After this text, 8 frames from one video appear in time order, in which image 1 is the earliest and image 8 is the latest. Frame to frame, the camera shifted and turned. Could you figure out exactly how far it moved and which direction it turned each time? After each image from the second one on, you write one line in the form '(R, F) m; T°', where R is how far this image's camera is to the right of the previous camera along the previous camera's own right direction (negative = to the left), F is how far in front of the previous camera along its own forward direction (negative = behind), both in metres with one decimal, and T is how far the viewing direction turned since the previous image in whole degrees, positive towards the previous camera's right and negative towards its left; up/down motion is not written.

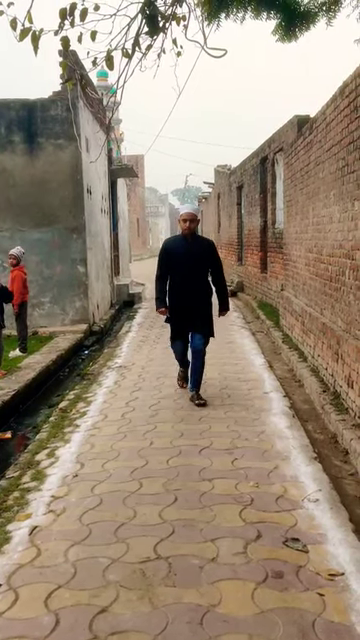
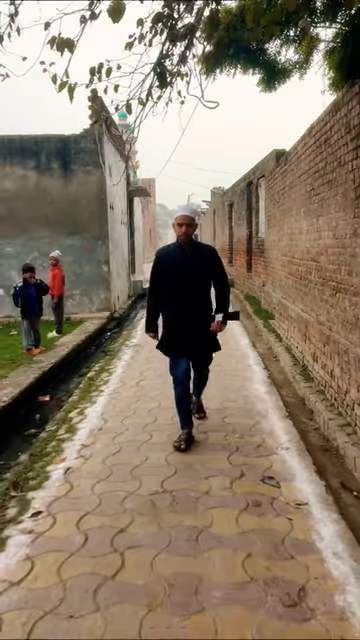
(+0.2, -0.8) m; -3°
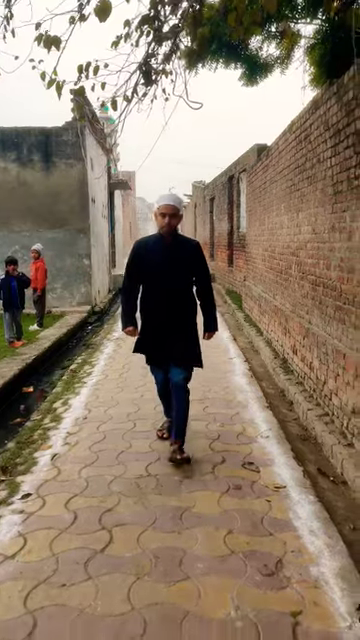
(0.0, -0.2) m; +1°
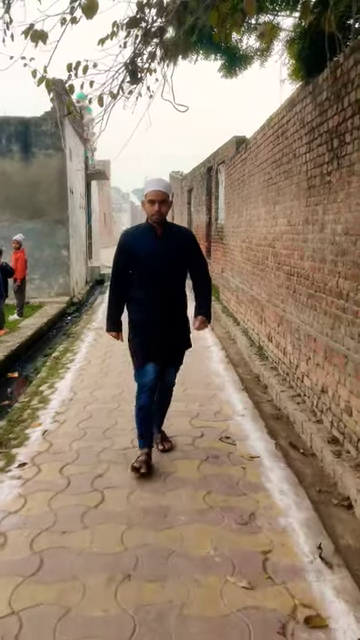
(0.0, -0.3) m; +2°
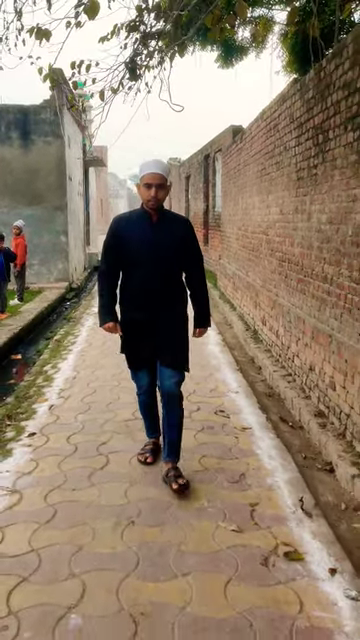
(0.0, -0.3) m; 0°
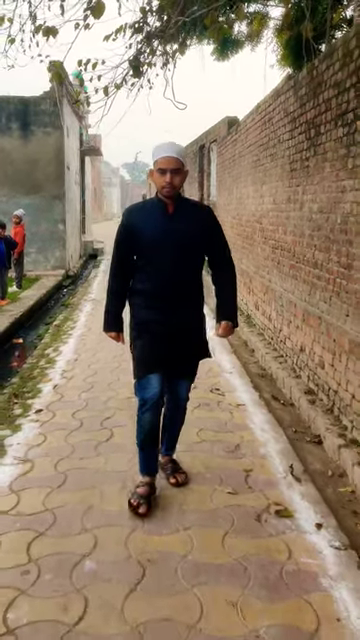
(0.0, -0.2) m; 0°
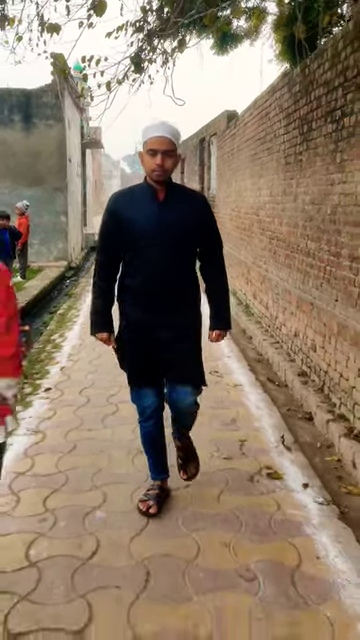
(0.0, -0.3) m; 0°
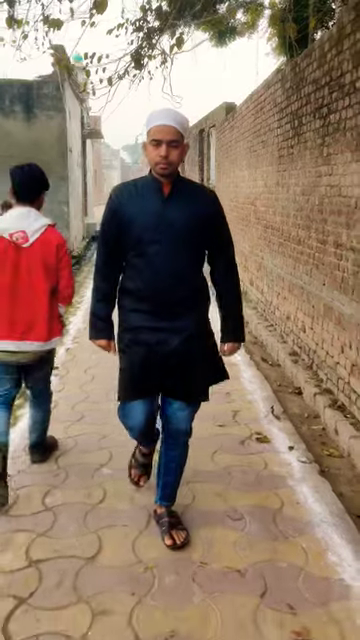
(0.0, -0.3) m; 0°
